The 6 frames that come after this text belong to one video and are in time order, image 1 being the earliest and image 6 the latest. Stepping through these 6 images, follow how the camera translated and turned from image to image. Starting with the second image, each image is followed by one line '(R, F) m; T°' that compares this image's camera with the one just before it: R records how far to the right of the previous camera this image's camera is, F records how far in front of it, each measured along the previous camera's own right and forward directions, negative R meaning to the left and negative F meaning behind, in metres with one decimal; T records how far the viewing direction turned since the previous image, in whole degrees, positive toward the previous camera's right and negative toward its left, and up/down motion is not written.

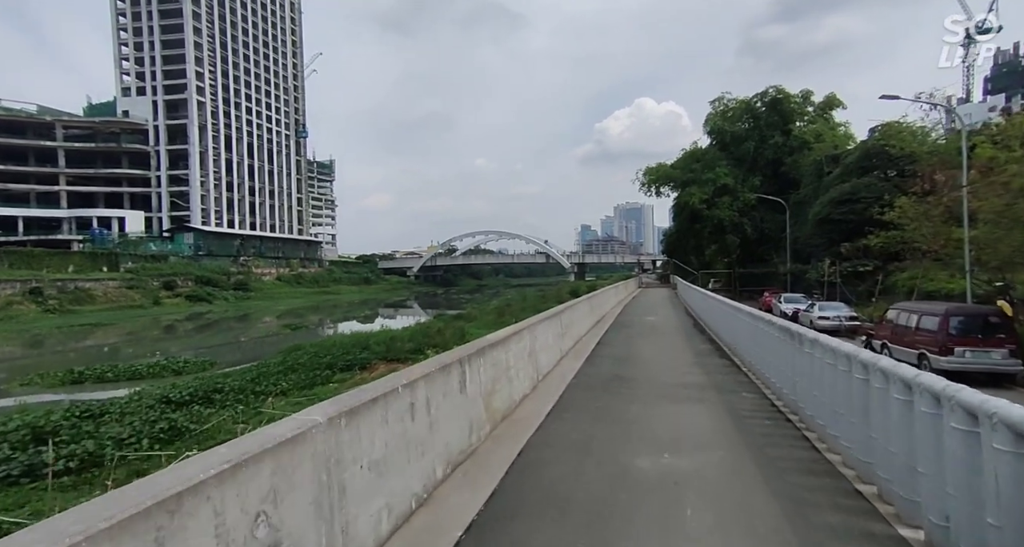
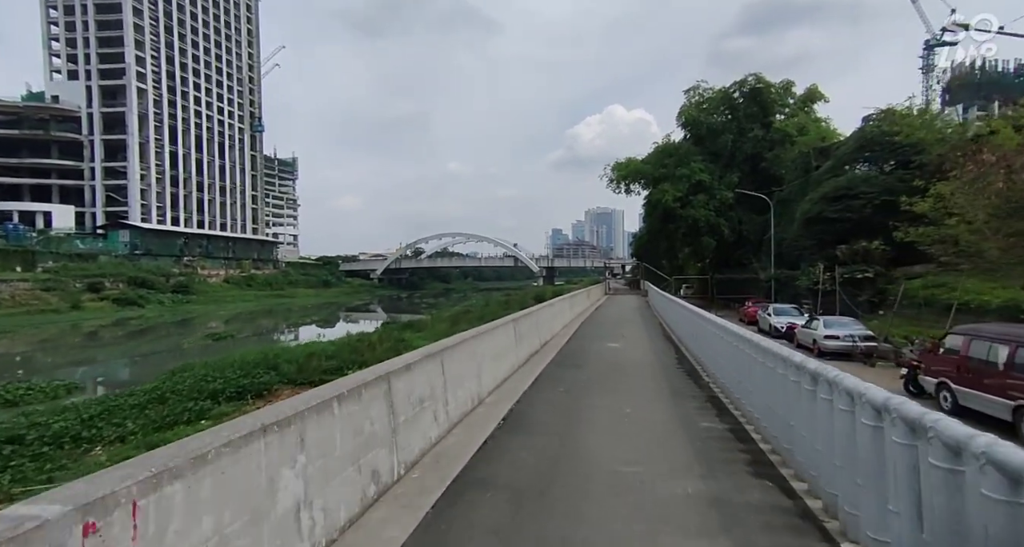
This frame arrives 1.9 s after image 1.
(+1.1, +3.5) m; +3°
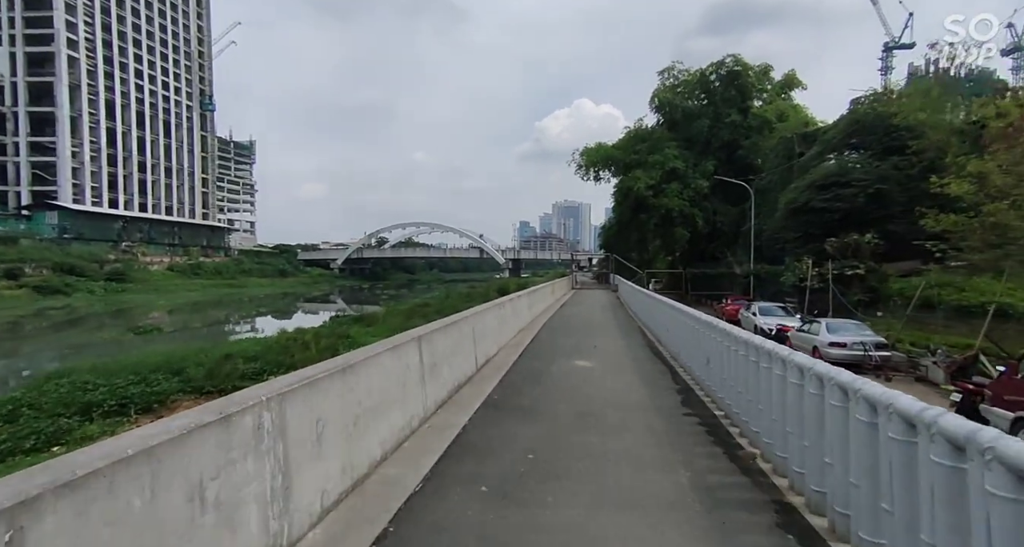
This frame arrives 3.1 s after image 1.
(+0.4, +2.3) m; +4°
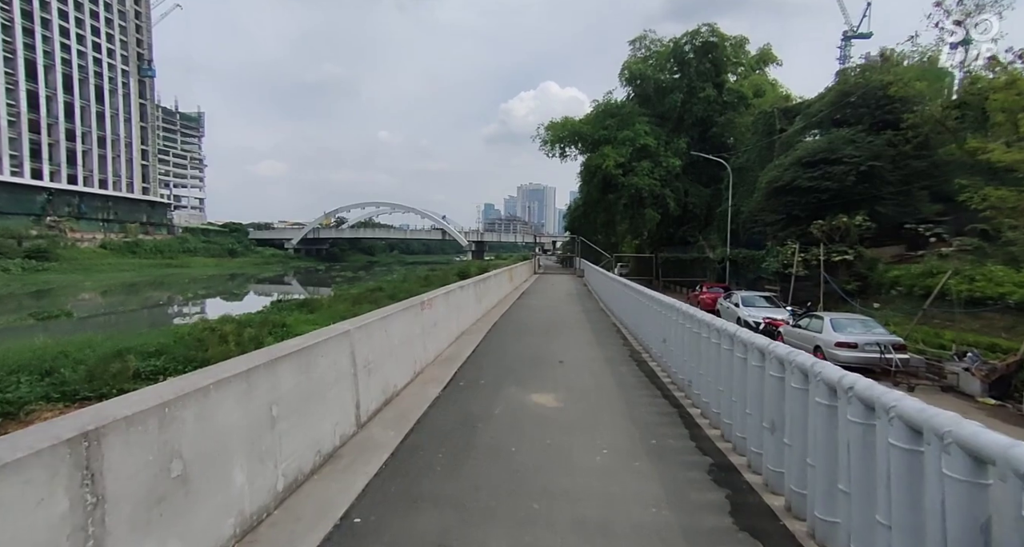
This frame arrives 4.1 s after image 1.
(+0.3, +2.0) m; +4°
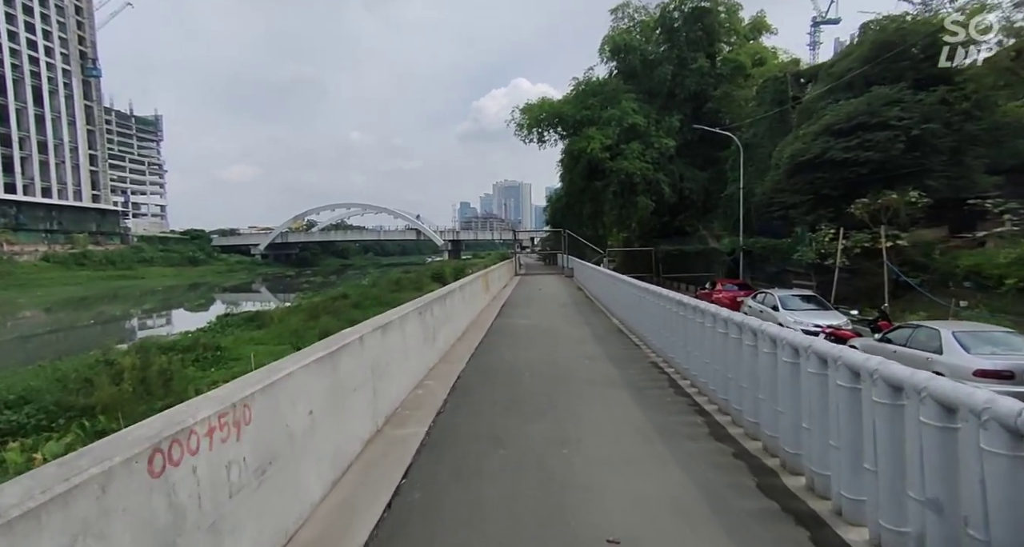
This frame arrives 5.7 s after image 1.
(+0.1, +2.9) m; +3°
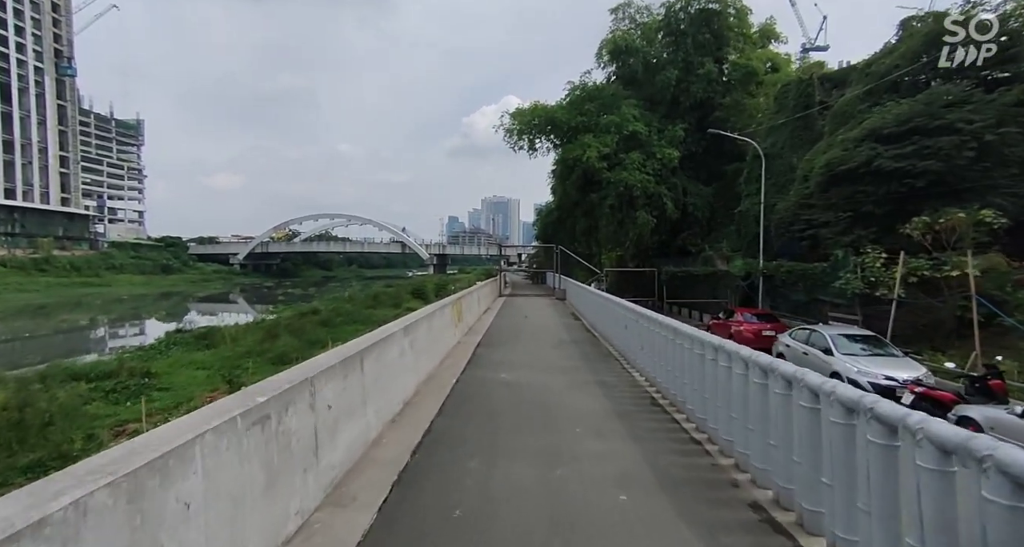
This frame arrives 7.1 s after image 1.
(+0.1, +2.2) m; +2°
